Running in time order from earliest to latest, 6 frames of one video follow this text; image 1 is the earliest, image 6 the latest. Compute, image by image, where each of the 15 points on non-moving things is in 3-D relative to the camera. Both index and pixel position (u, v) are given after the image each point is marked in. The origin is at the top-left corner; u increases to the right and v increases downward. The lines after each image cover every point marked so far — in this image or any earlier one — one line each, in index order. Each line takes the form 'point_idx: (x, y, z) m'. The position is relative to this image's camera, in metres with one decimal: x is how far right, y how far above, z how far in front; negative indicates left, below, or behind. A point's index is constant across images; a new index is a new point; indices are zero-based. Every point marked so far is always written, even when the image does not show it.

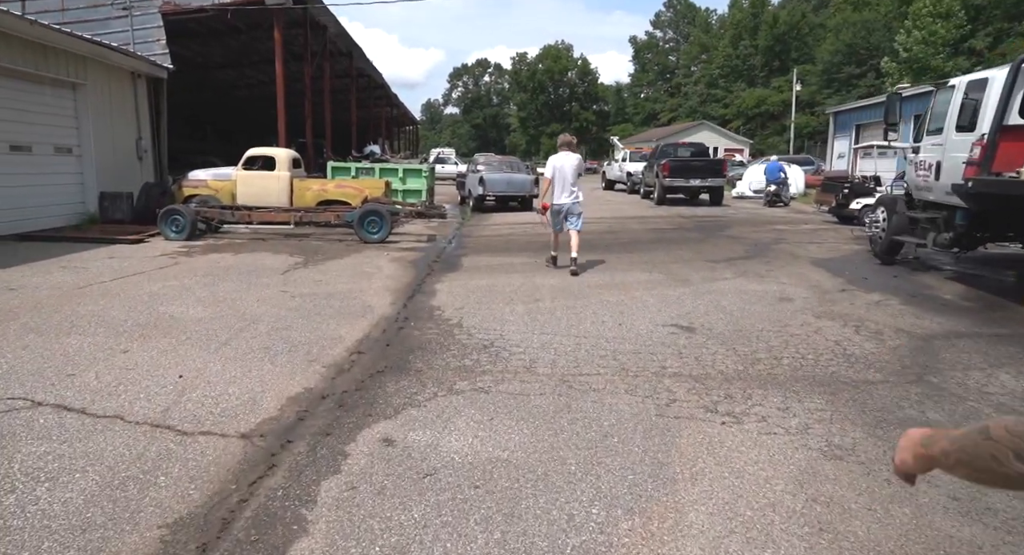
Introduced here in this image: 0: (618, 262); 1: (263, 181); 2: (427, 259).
0: (+1.6, +0.2, +9.9) m
1: (-5.3, +2.0, +14.3) m
2: (-1.3, +0.3, +10.3) m
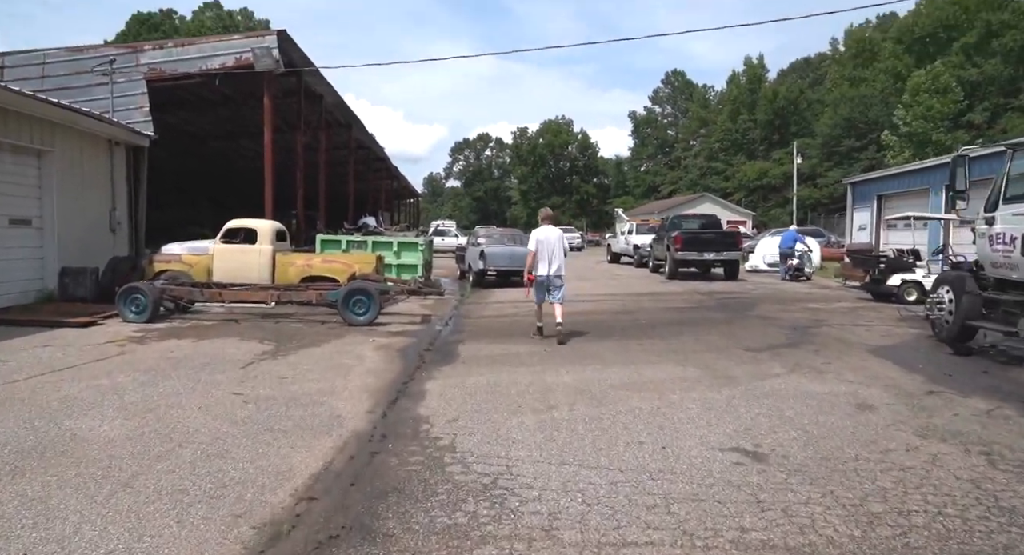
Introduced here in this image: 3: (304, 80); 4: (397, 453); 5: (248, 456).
0: (+1.6, -0.9, +8.5) m
1: (-5.2, +0.4, +13.0) m
2: (-1.2, -0.9, +8.9) m
3: (-6.0, +5.7, +19.3) m
4: (-0.8, -1.2, +4.6) m
5: (-1.7, -1.2, +4.4) m
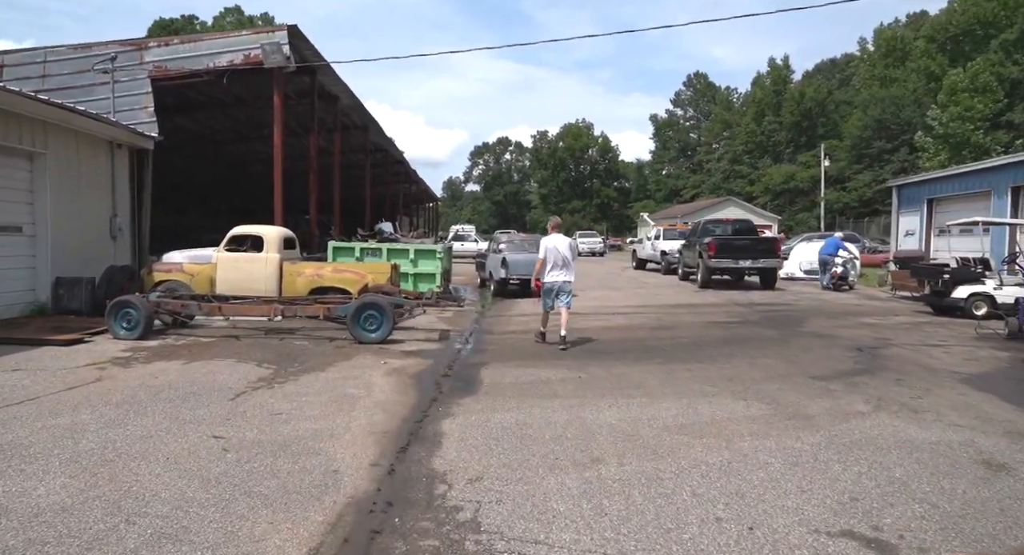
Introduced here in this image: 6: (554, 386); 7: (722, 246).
0: (+1.9, -1.1, +7.3) m
1: (-4.8, +0.2, +12.1) m
2: (-0.9, -1.1, +7.8) m
3: (-5.4, +5.4, +18.4) m
4: (-0.6, -1.3, +3.5) m
5: (-1.5, -1.3, +3.4) m
6: (+0.4, -1.1, +7.0) m
7: (+6.2, +0.9, +19.7) m
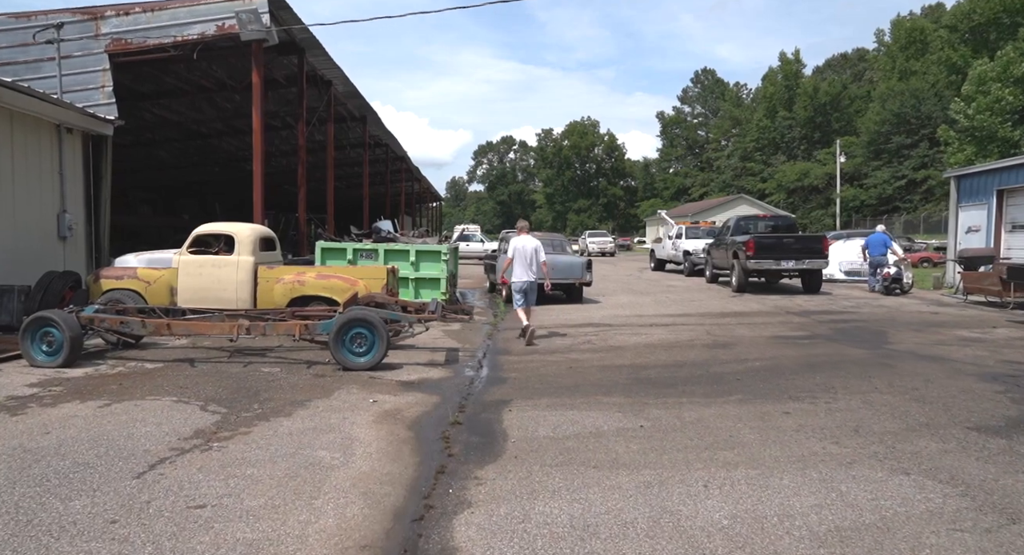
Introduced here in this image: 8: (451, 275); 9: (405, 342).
0: (+2.2, -1.2, +5.2) m
1: (-4.5, +0.1, +10.0) m
2: (-0.6, -1.2, +5.8) m
3: (-5.0, +5.3, +16.4) m
4: (-0.3, -1.4, +1.4) m
5: (-1.3, -1.4, +1.3) m
6: (+0.7, -1.2, +4.9) m
7: (+6.5, +0.8, +17.6) m
8: (-1.3, +0.1, +13.7) m
9: (-1.5, -0.9, +9.4) m
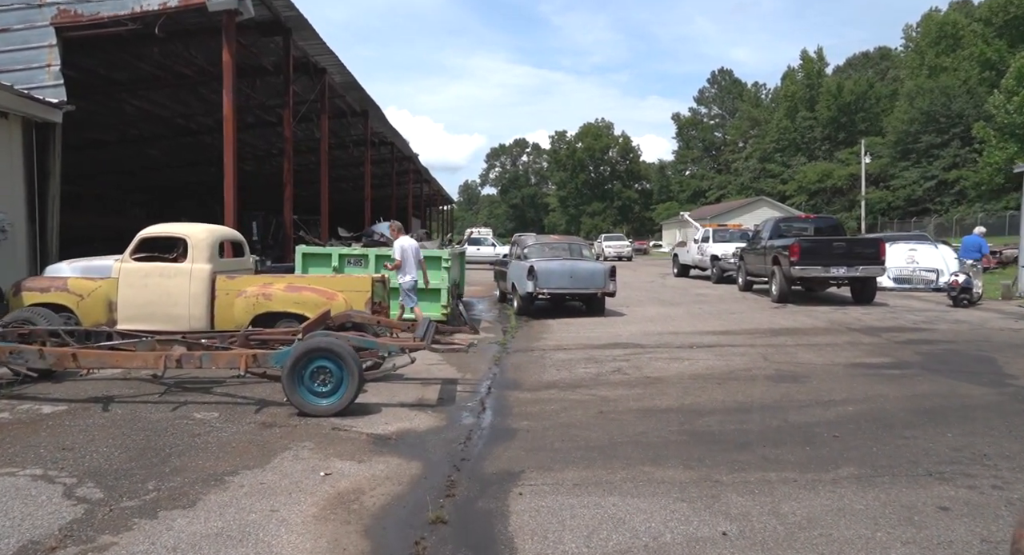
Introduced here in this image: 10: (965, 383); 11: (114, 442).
0: (+2.3, -1.3, +3.3) m
1: (-4.3, -0.1, +8.2) m
2: (-0.5, -1.3, +3.8) m
3: (-4.8, +5.1, +14.5) m
4: (-0.3, -1.5, -0.5) m
5: (-1.3, -1.5, -0.6) m
6: (+0.8, -1.3, +3.0) m
7: (+6.8, +0.6, +15.5) m
8: (-1.0, -0.1, +11.8) m
9: (-1.4, -1.0, +7.5) m
10: (+4.7, -1.1, +6.9) m
11: (-3.0, -1.2, +5.0) m
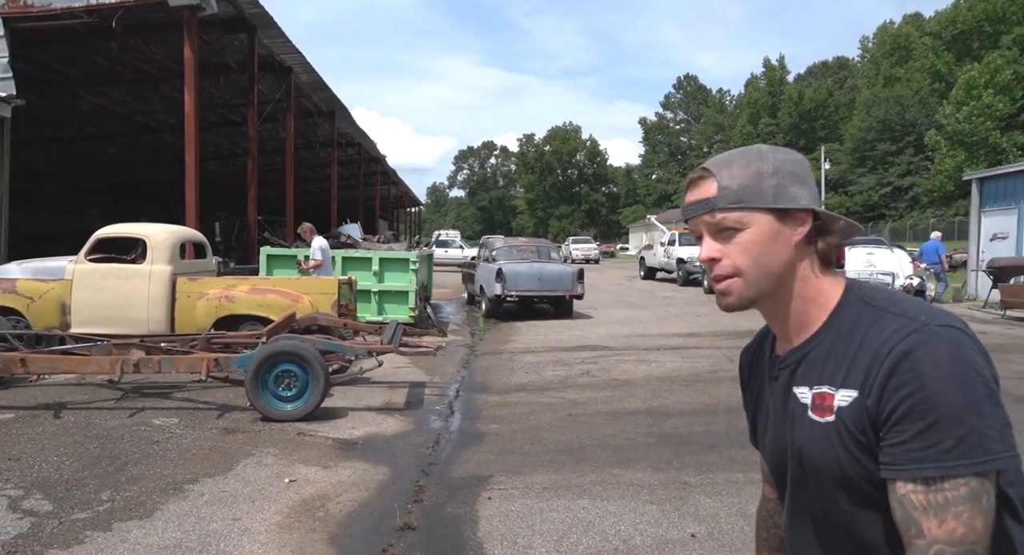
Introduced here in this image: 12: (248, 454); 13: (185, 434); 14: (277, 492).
0: (+2.1, -1.3, +3.3) m
1: (-4.7, -0.1, +7.9) m
2: (-0.7, -1.3, +3.8) m
3: (-5.4, +5.1, +14.3) m
4: (-0.3, -1.5, -0.5) m
5: (-1.2, -1.5, -0.7) m
6: (+0.6, -1.3, +3.0) m
7: (+6.1, +0.6, +15.8) m
8: (-1.6, -0.1, +11.7) m
9: (-1.7, -1.1, +7.4) m
10: (+4.4, -1.1, +7.1) m
11: (-3.2, -1.3, +4.8) m
12: (-1.9, -1.3, +5.0) m
13: (-2.6, -1.2, +5.4) m
14: (-1.5, -1.3, +4.2) m
